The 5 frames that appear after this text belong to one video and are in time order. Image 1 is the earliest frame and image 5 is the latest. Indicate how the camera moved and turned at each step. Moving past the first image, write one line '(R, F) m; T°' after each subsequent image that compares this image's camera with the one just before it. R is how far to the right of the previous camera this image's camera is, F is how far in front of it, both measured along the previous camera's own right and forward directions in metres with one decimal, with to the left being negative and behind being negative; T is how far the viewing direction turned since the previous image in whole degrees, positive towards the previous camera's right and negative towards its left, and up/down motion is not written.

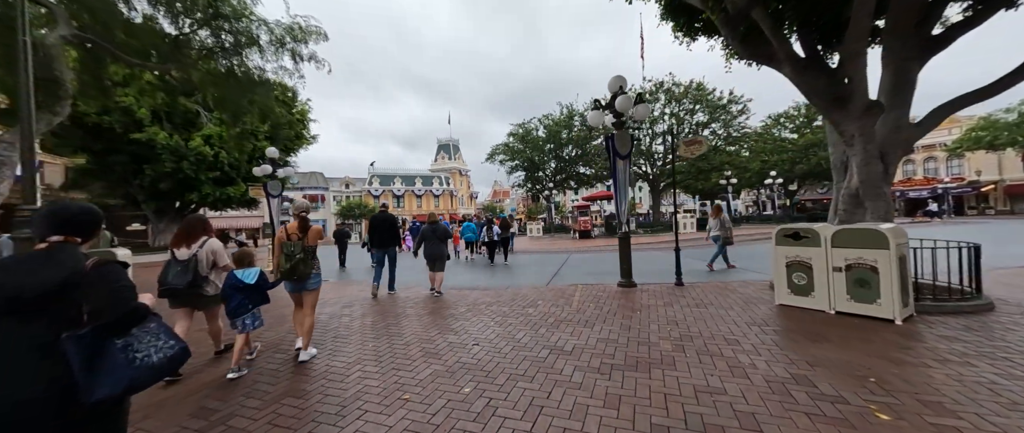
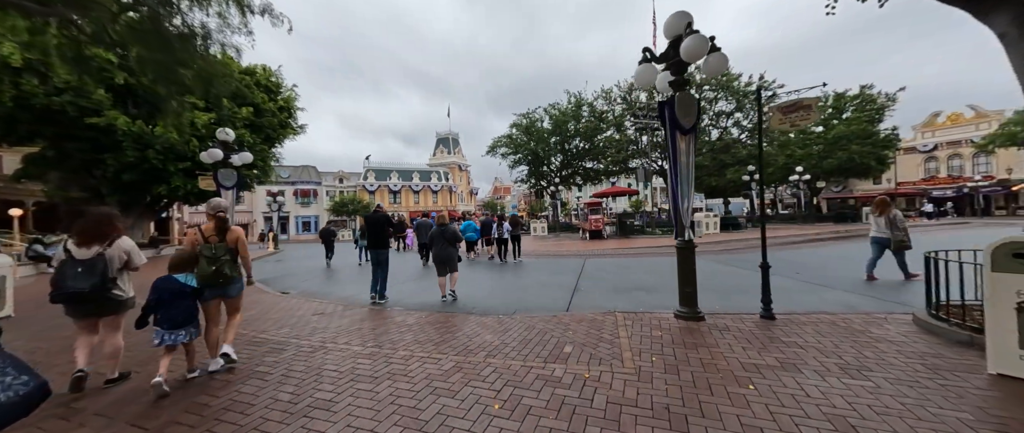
(-0.1, +1.8) m; 0°
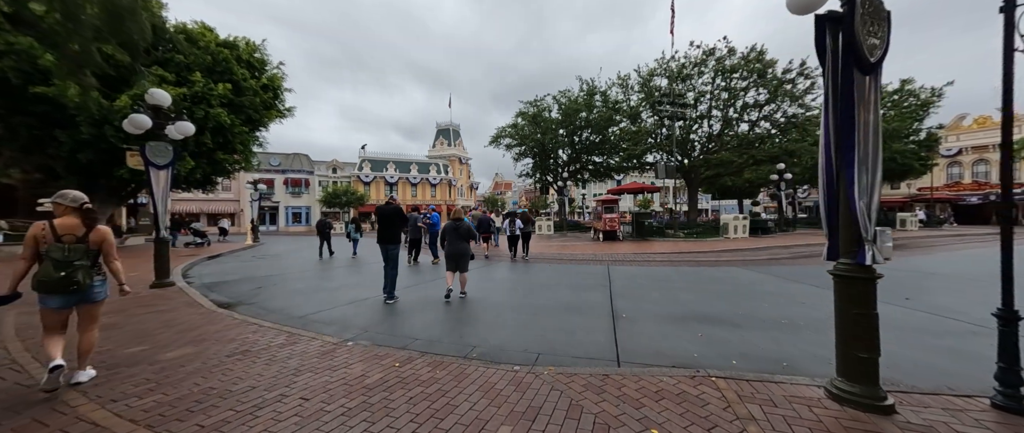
(-0.3, +1.8) m; 0°
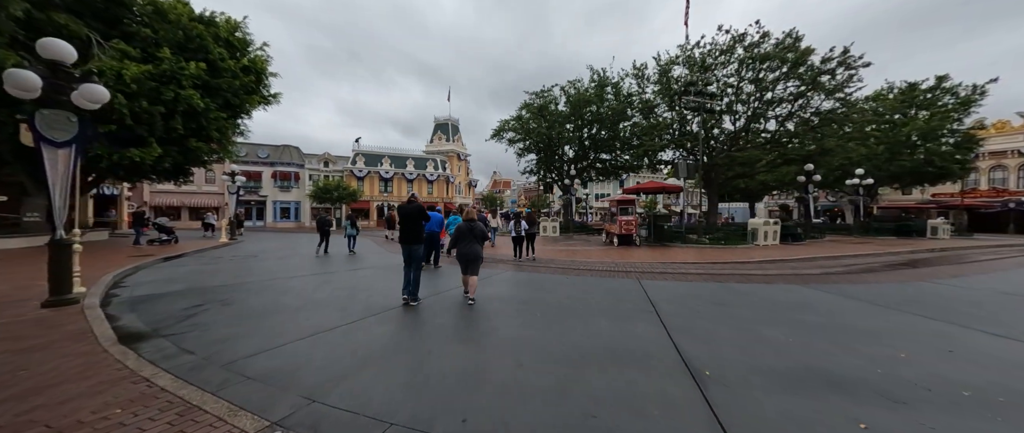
(-0.3, +1.6) m; +1°
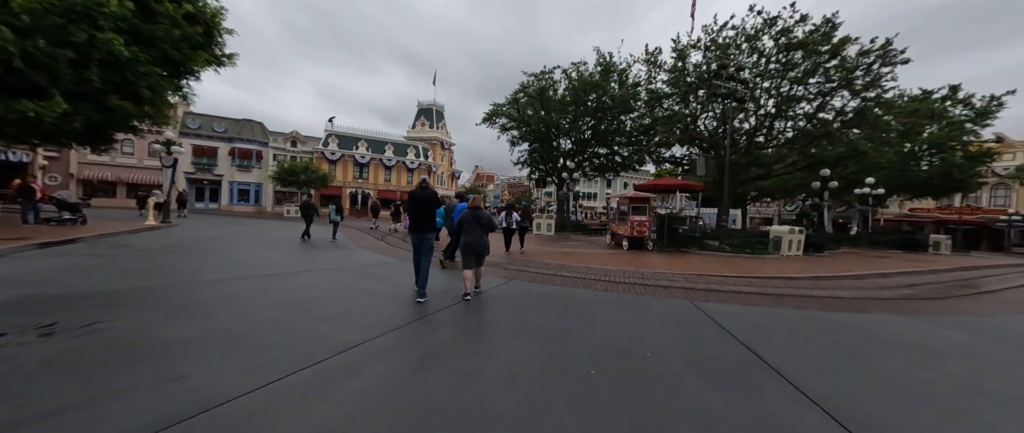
(-0.6, +2.0) m; +4°
